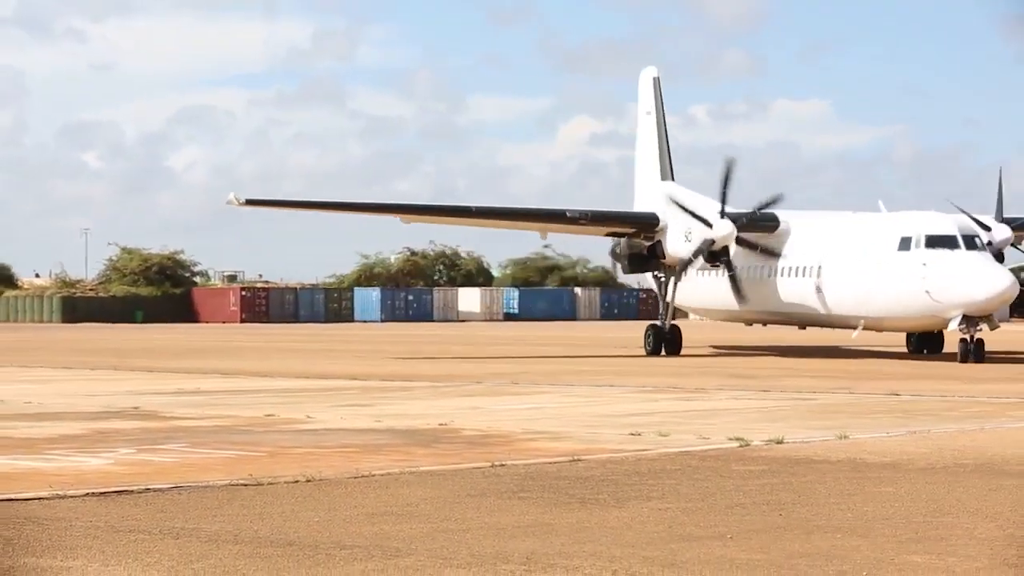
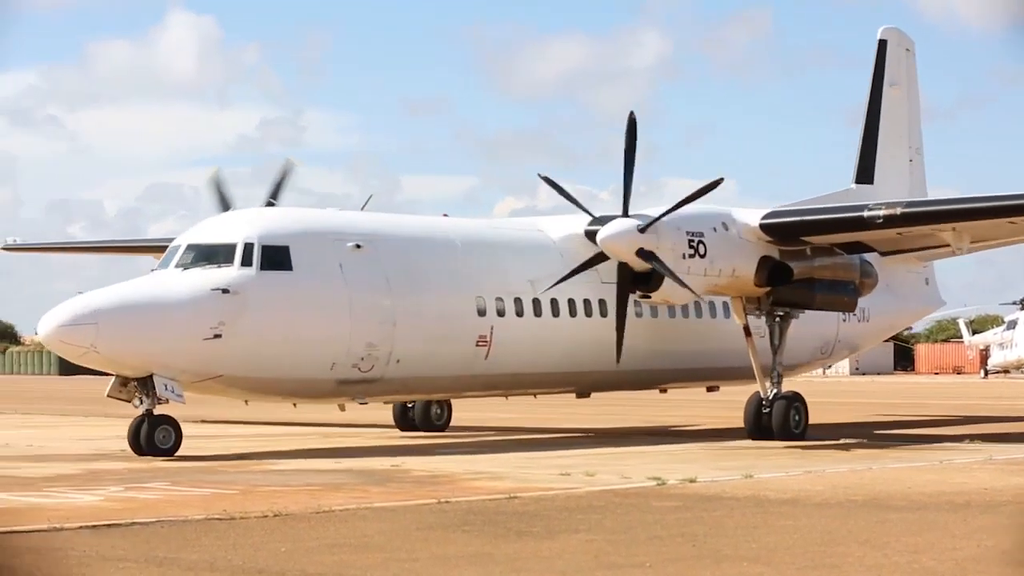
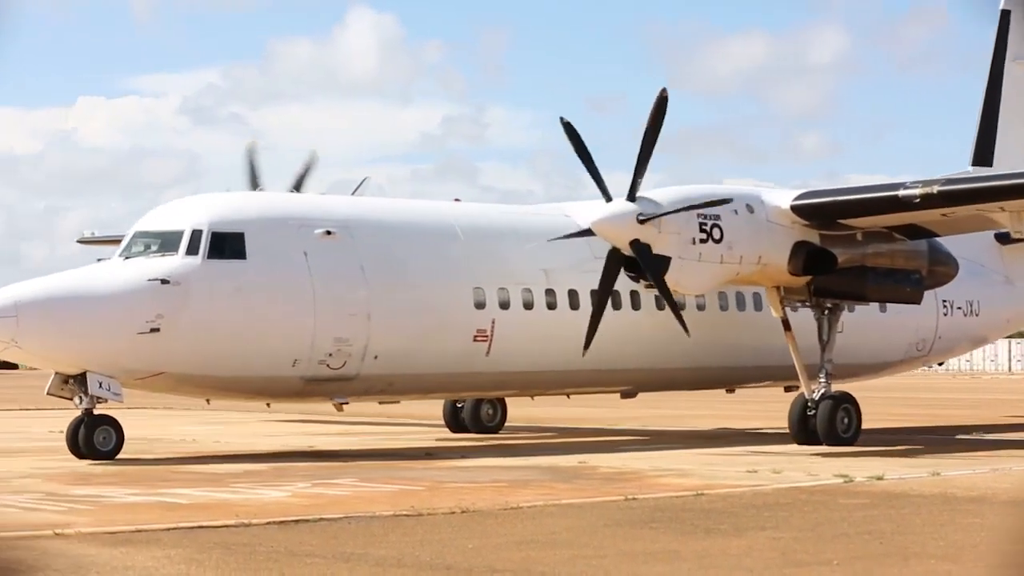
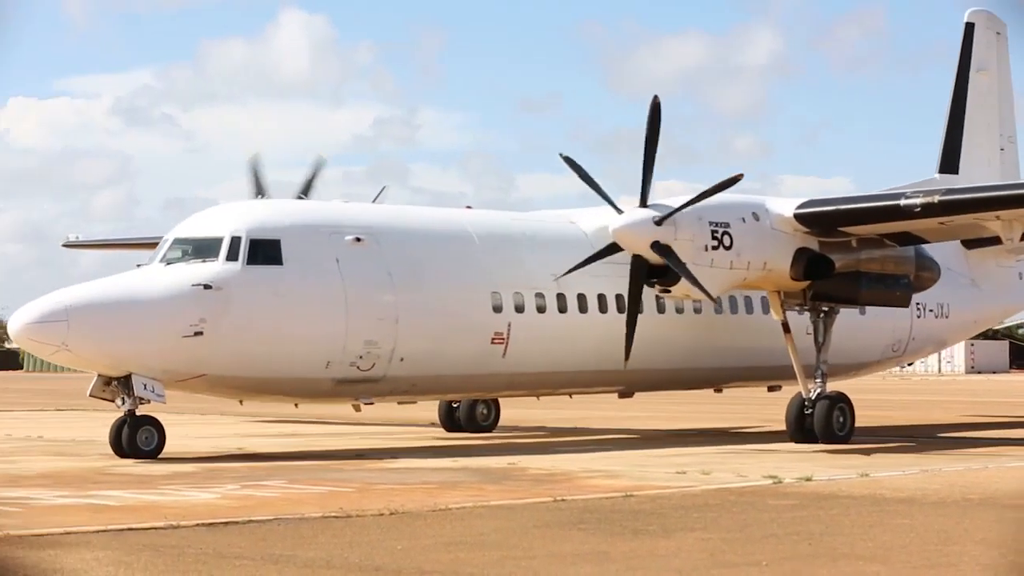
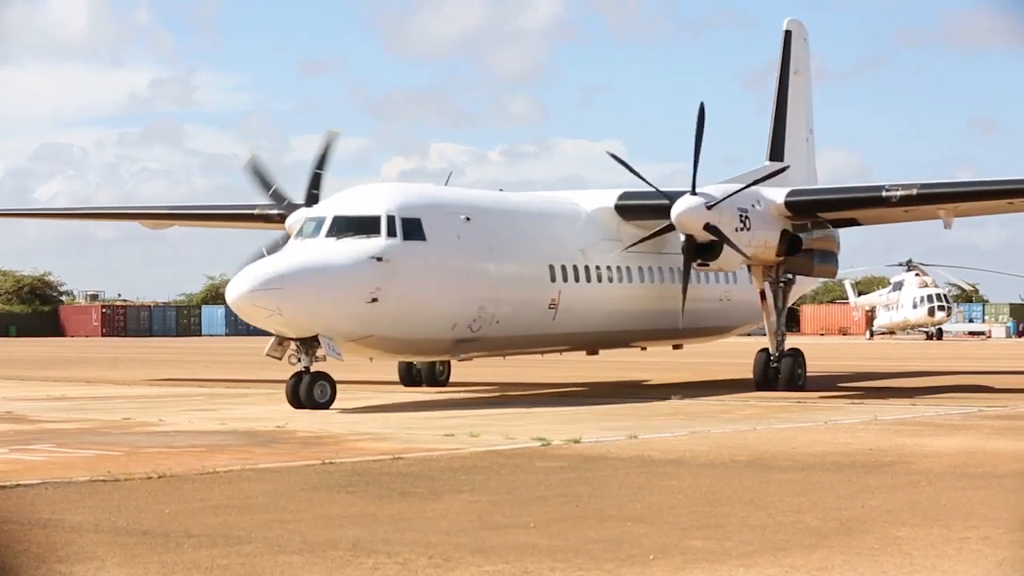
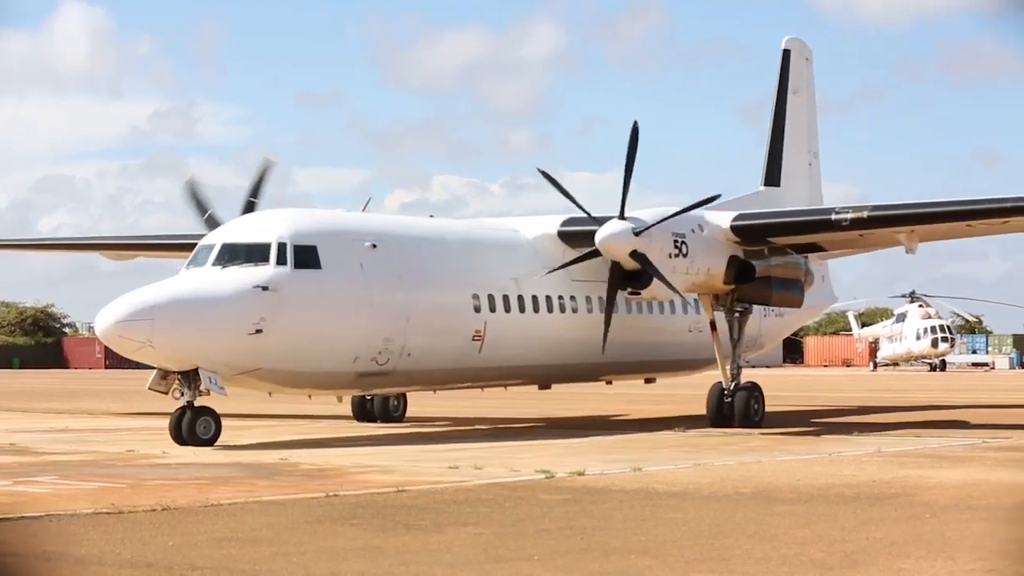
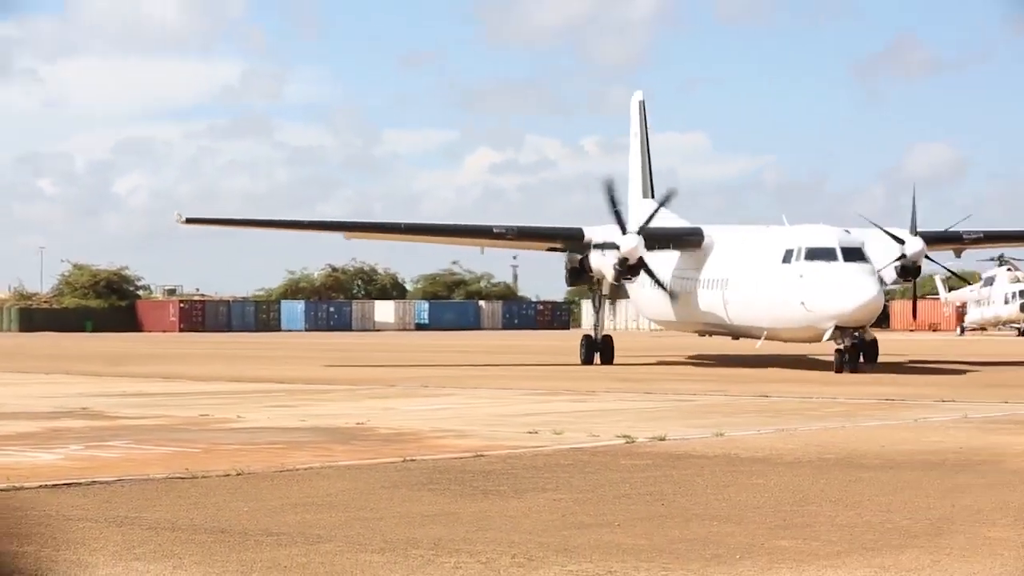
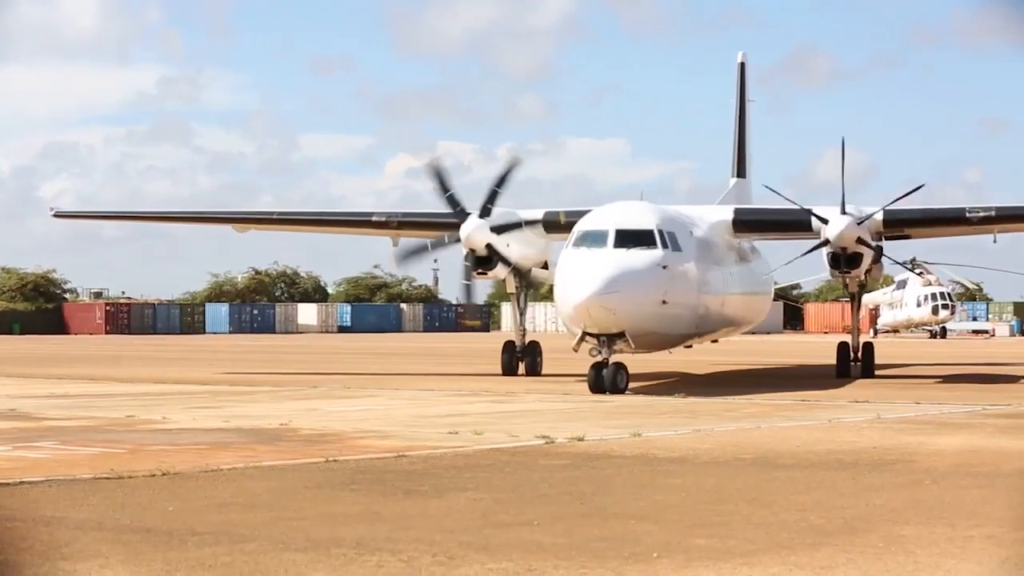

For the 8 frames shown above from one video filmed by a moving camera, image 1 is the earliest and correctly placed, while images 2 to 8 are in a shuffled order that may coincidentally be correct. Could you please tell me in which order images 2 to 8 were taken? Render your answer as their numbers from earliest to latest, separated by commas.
7, 8, 5, 6, 2, 4, 3
